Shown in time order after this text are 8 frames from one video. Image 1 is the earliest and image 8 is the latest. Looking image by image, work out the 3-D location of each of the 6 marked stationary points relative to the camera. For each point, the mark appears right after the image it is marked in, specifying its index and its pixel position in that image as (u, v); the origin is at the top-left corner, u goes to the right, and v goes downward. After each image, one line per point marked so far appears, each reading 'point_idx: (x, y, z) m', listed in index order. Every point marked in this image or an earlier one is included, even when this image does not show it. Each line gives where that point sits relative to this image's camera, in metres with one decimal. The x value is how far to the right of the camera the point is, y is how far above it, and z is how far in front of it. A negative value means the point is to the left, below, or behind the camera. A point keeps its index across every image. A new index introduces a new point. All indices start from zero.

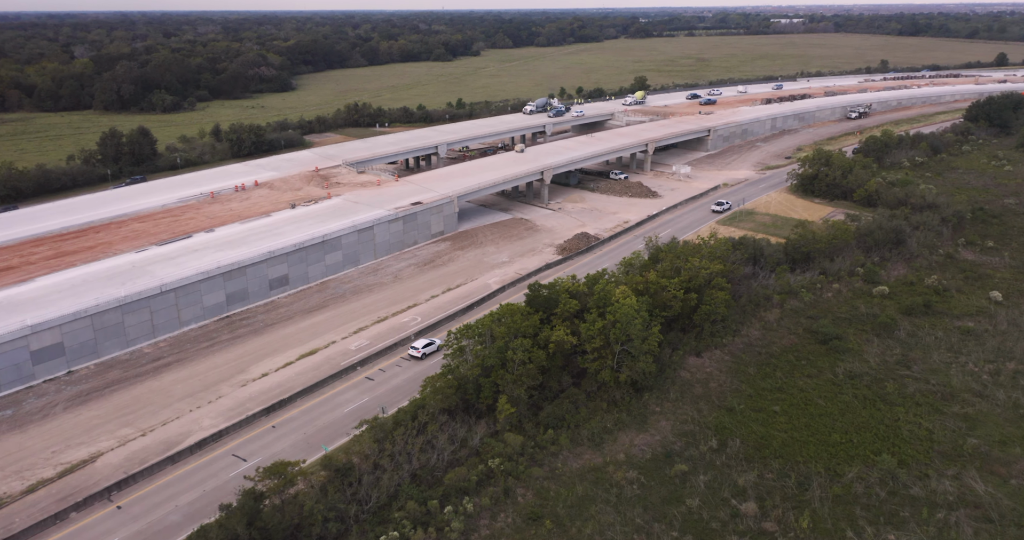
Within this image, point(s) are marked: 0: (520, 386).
0: (+0.2, -3.5, +19.9) m
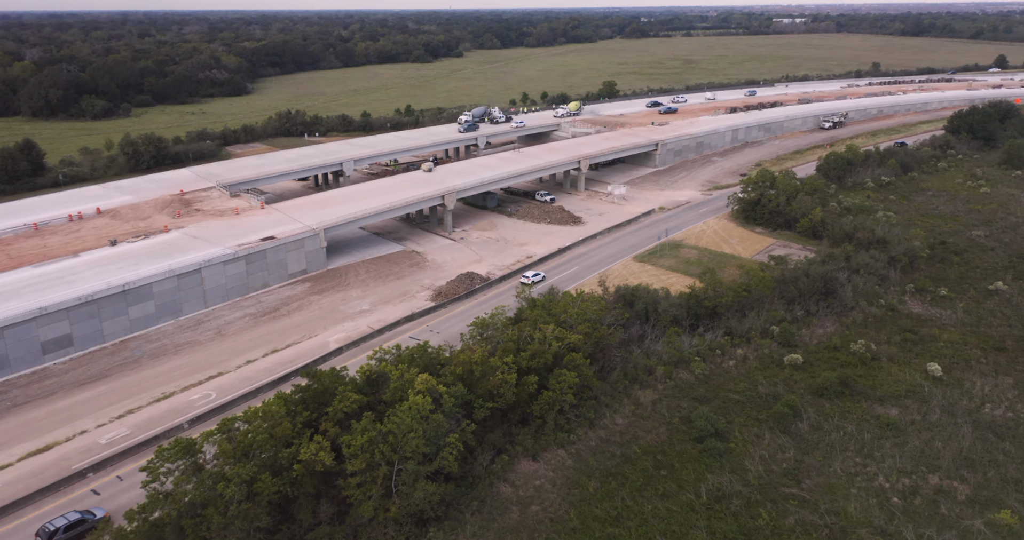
0: (-6.0, -5.7, +14.5) m
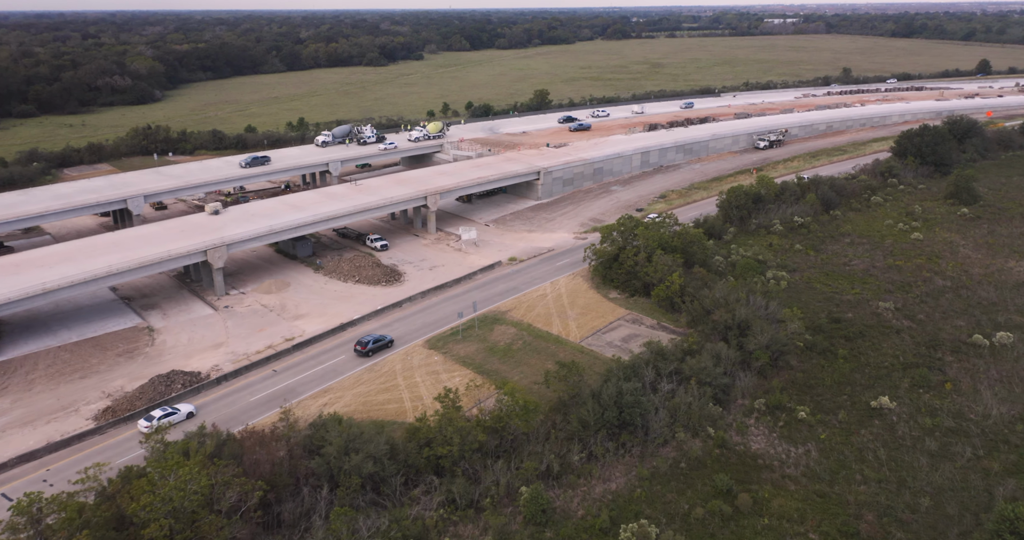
0: (-15.9, -9.1, +6.1) m
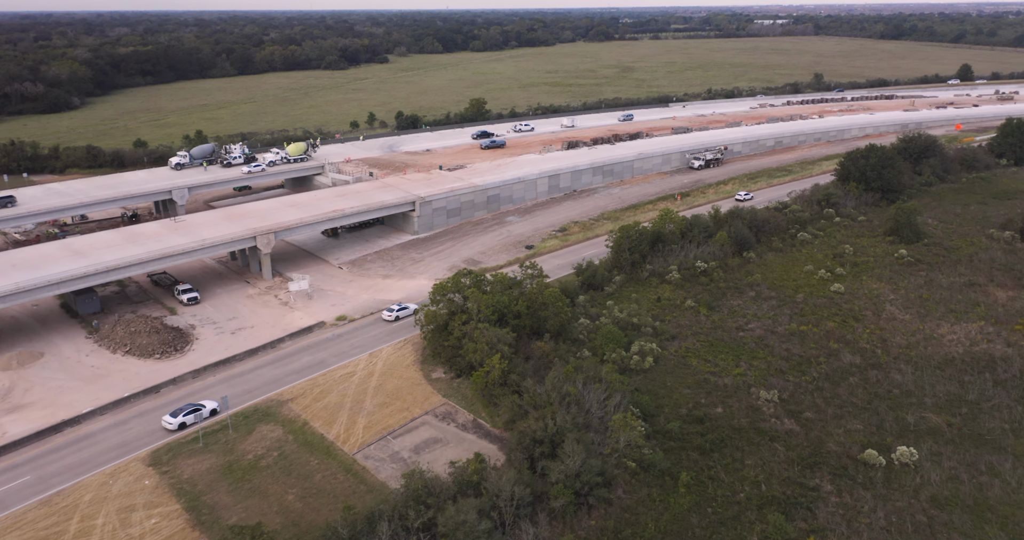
0: (-23.3, -11.7, -0.3) m
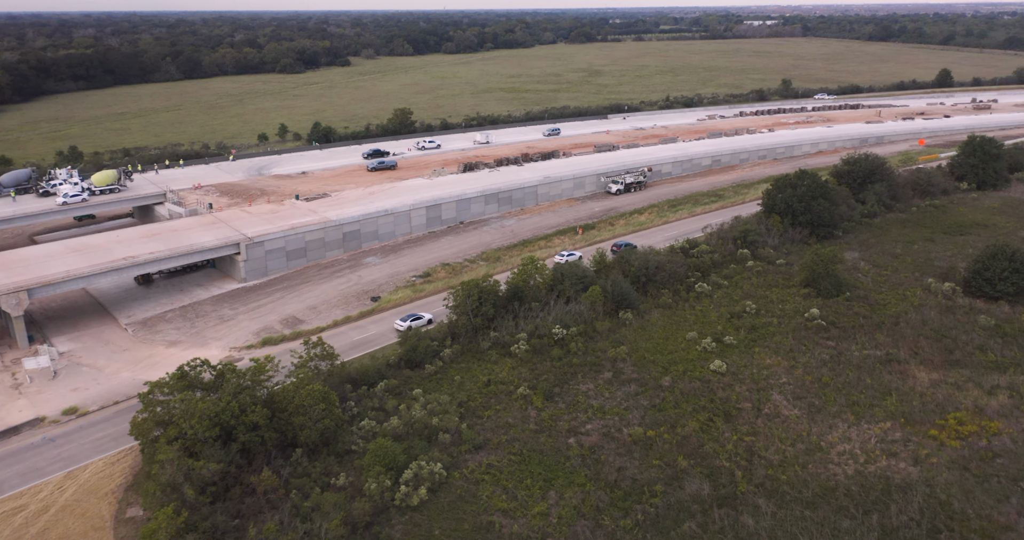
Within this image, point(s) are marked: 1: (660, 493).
0: (-30.7, -14.4, -6.7) m
1: (+4.1, -6.0, +18.2) m
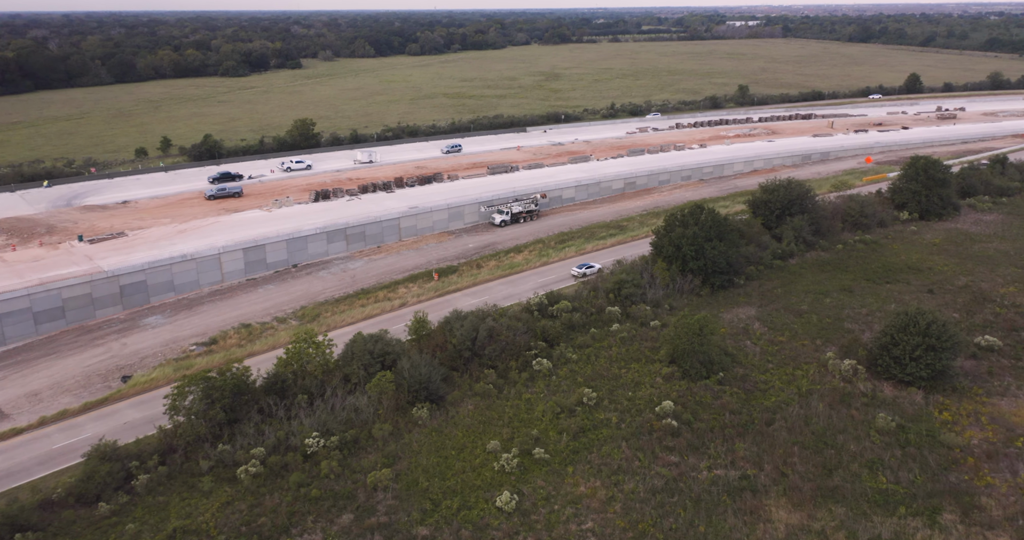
0: (-38.1, -17.1, -13.7) m
1: (-3.6, -8.7, +11.5) m
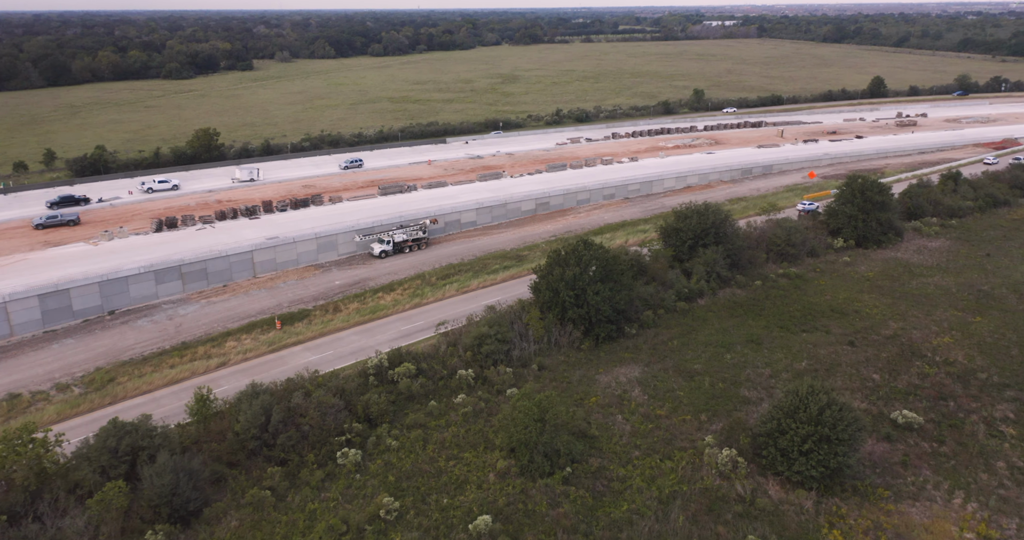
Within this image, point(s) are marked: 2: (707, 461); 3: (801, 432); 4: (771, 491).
0: (-43.2, -19.3, -19.4) m
1: (-9.2, -10.7, +6.4) m
2: (+5.6, -5.5, +19.2) m
3: (+7.9, -4.4, +18.2) m
4: (+7.0, -6.0, +18.2) m
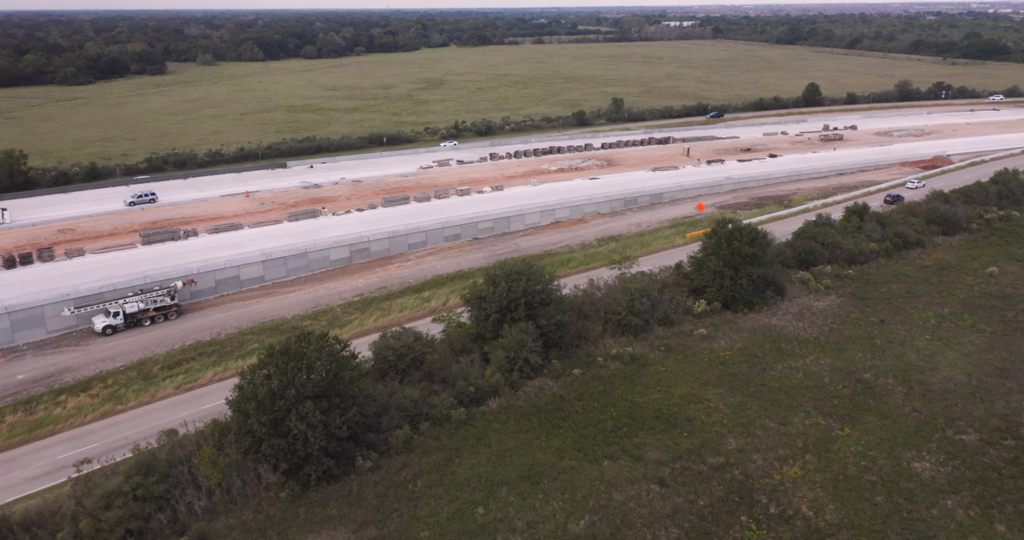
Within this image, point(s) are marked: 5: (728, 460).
0: (-50.5, -23.0, -28.7) m
1: (-17.5, -14.0, -1.8) m
2: (-3.1, -8.6, +11.5) m
3: (-0.9, -7.4, +10.6) m
4: (-1.7, -9.1, +10.5) m
5: (+6.4, -5.5, +19.5) m
